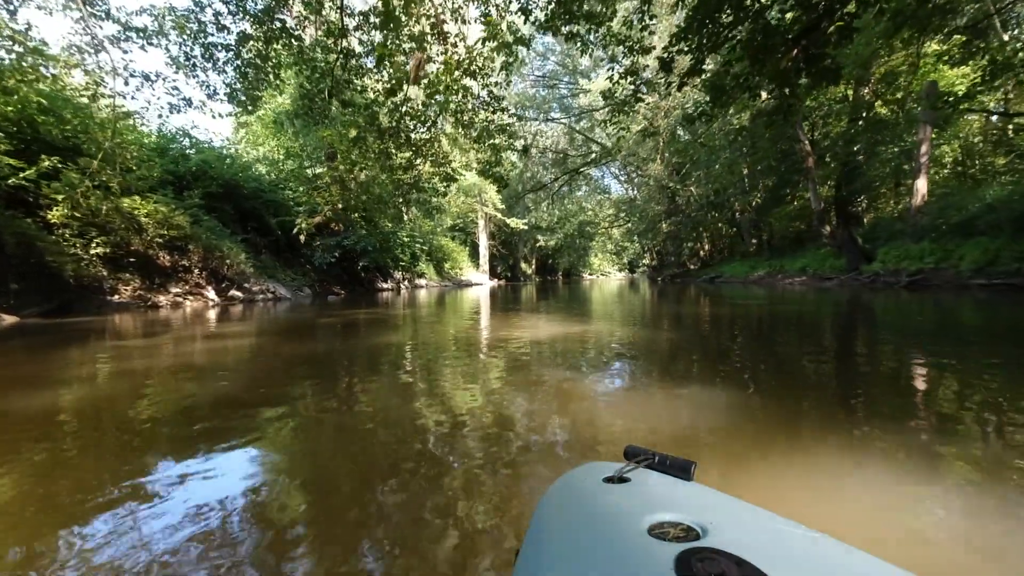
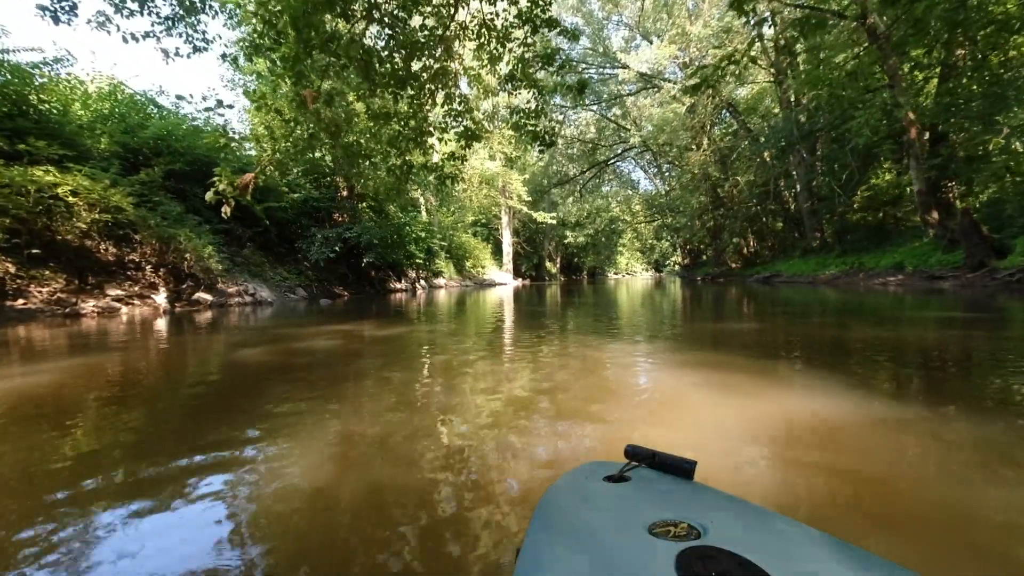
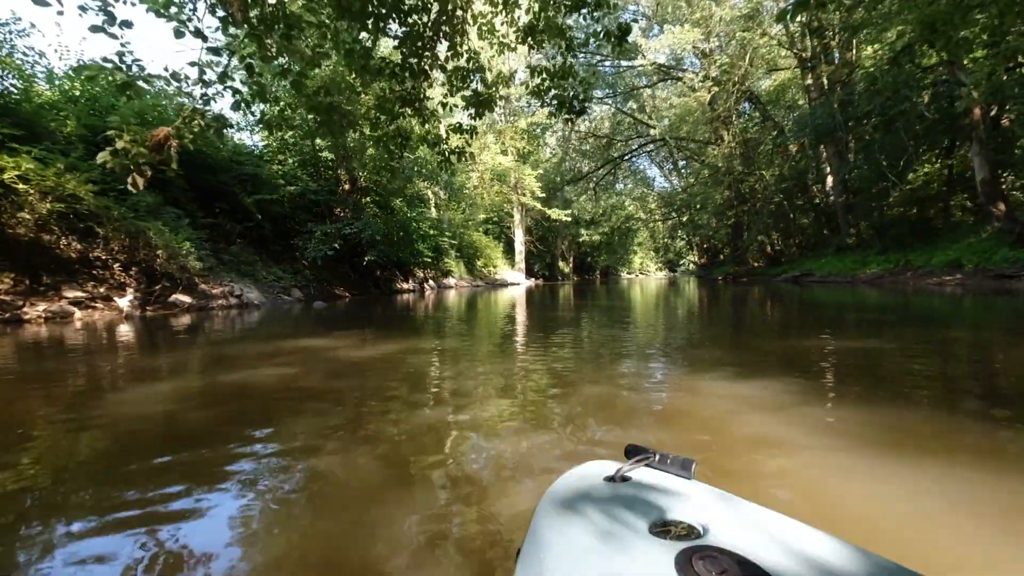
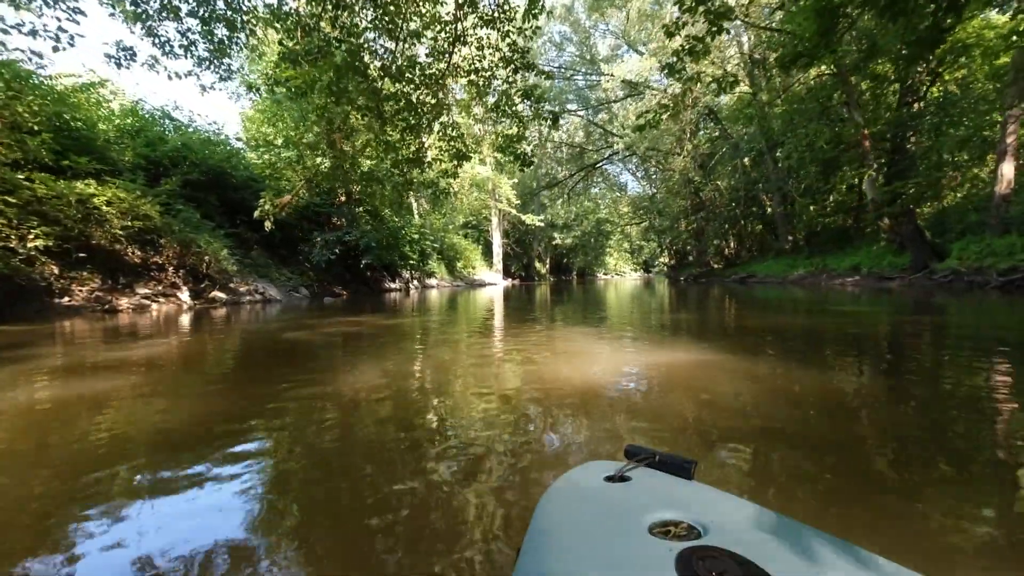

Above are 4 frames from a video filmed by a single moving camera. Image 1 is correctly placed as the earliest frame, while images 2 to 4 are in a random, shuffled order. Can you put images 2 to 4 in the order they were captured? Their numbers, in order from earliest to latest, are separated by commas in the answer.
4, 2, 3
